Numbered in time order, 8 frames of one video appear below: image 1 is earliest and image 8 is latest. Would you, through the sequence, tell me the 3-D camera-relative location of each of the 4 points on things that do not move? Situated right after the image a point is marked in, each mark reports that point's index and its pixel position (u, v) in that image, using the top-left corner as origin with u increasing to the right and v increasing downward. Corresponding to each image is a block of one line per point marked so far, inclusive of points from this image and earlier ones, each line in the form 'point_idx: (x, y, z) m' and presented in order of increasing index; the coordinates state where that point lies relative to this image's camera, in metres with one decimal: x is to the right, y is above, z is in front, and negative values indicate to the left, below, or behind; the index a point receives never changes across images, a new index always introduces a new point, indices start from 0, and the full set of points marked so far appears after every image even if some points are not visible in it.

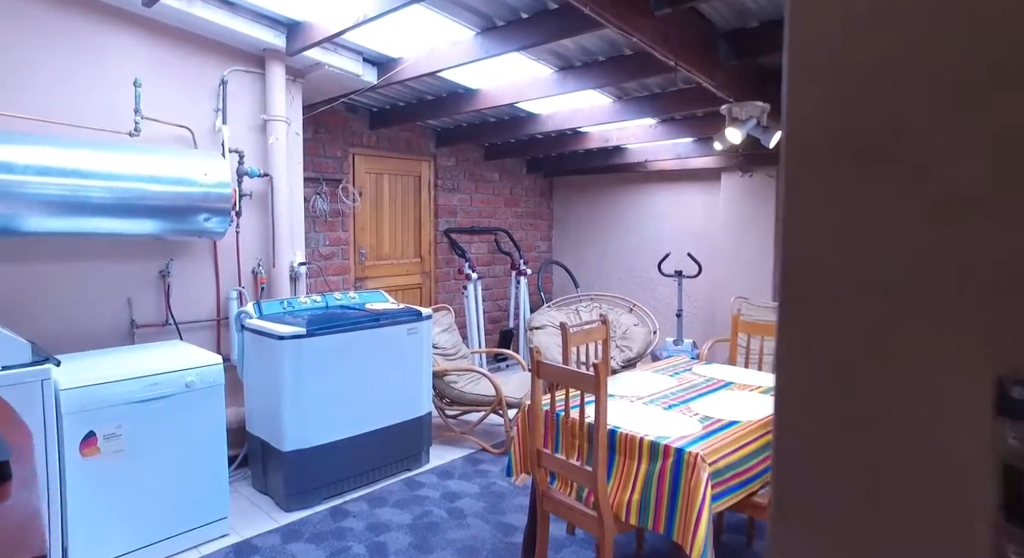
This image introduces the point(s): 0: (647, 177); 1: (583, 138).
0: (+1.2, +0.9, +5.6) m
1: (+0.6, +1.1, +4.8) m
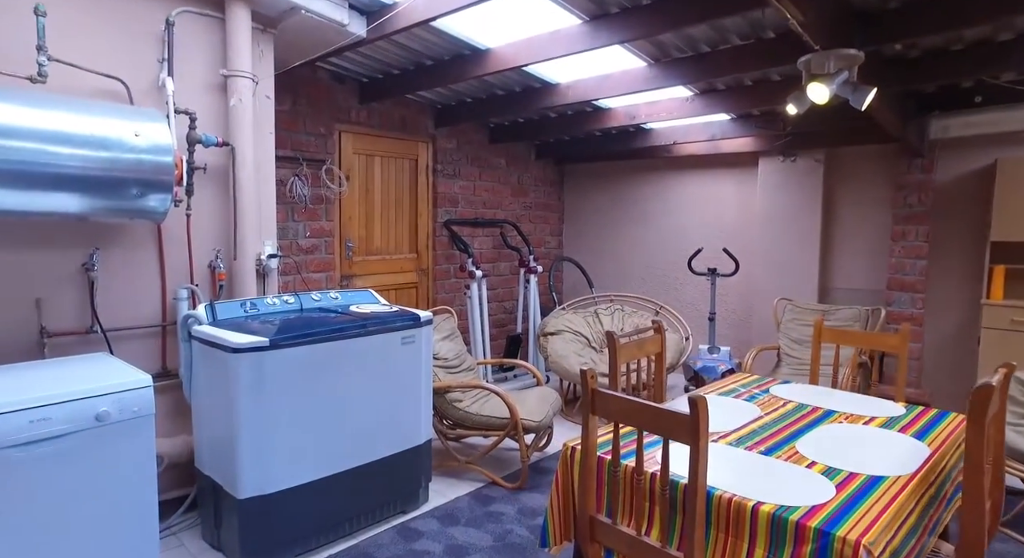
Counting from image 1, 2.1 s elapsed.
0: (+1.3, +0.9, +5.0) m
1: (+0.6, +1.1, +4.2) m
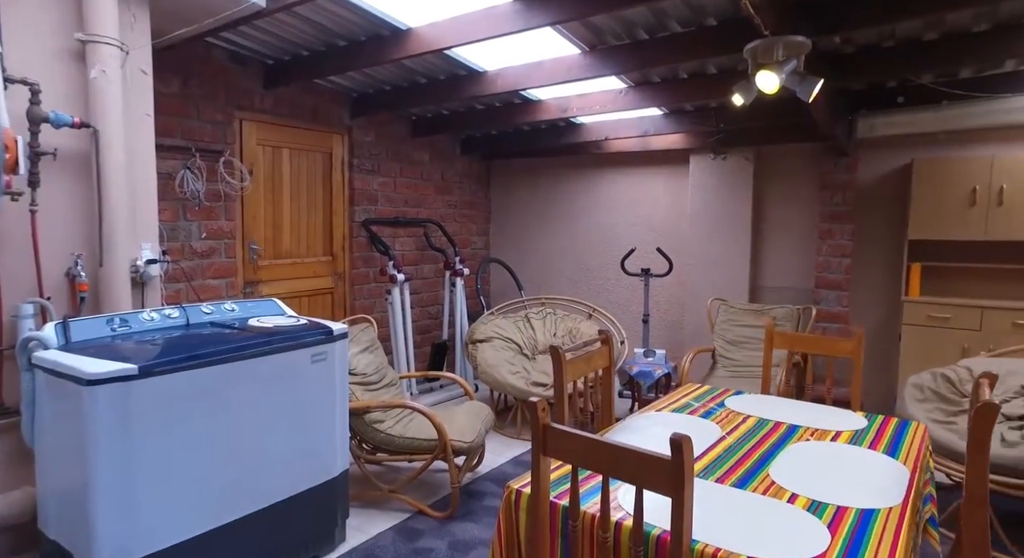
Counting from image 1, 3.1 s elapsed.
0: (+0.7, +0.9, +4.8) m
1: (+0.2, +1.1, +3.9) m
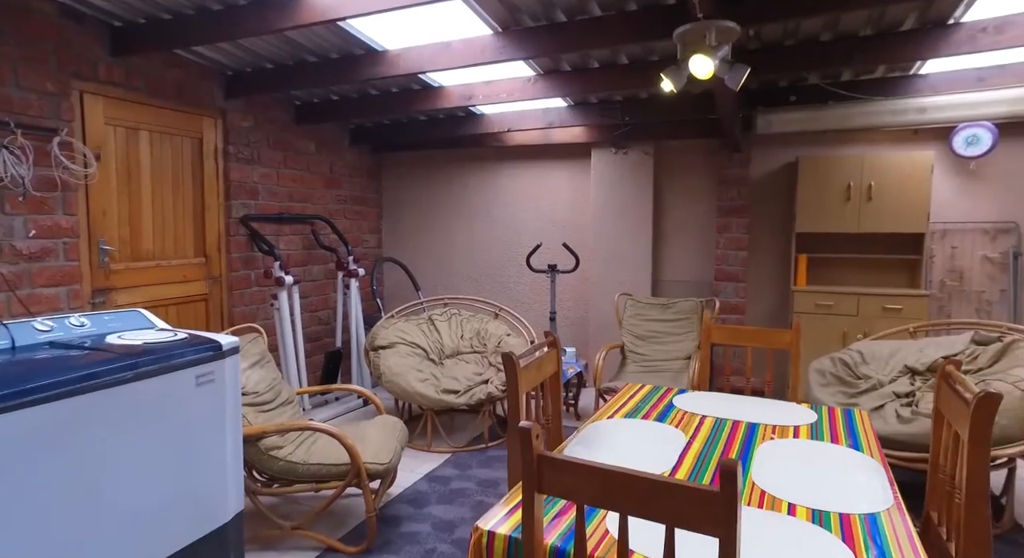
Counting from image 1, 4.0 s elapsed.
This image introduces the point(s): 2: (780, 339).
0: (-0.1, +1.0, +4.6) m
1: (-0.5, +1.1, +3.7) m
2: (+0.9, -0.2, +2.1) m
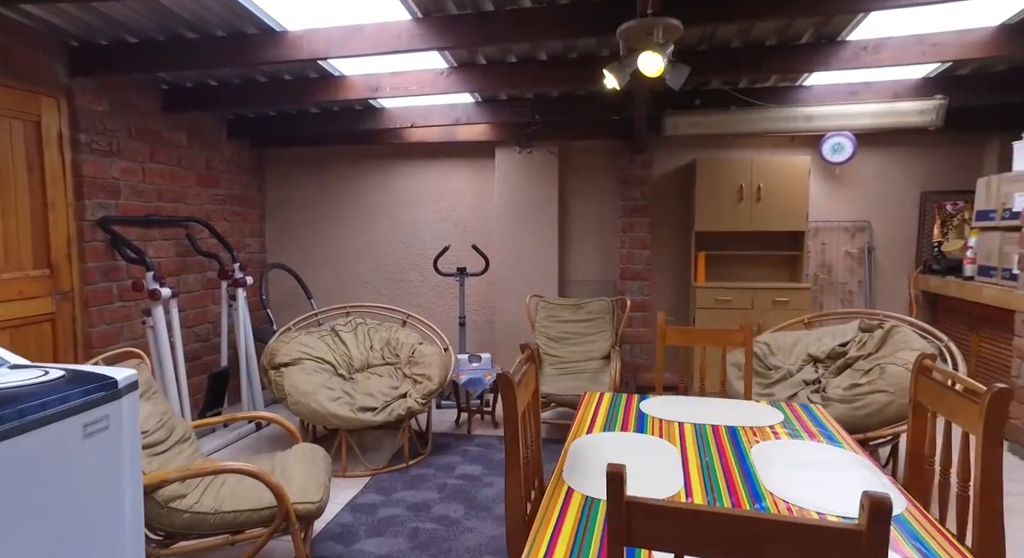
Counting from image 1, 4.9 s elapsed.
0: (-0.8, +0.9, +4.4) m
1: (-1.0, +1.1, +3.4) m
2: (+0.8, -0.2, +2.1) m
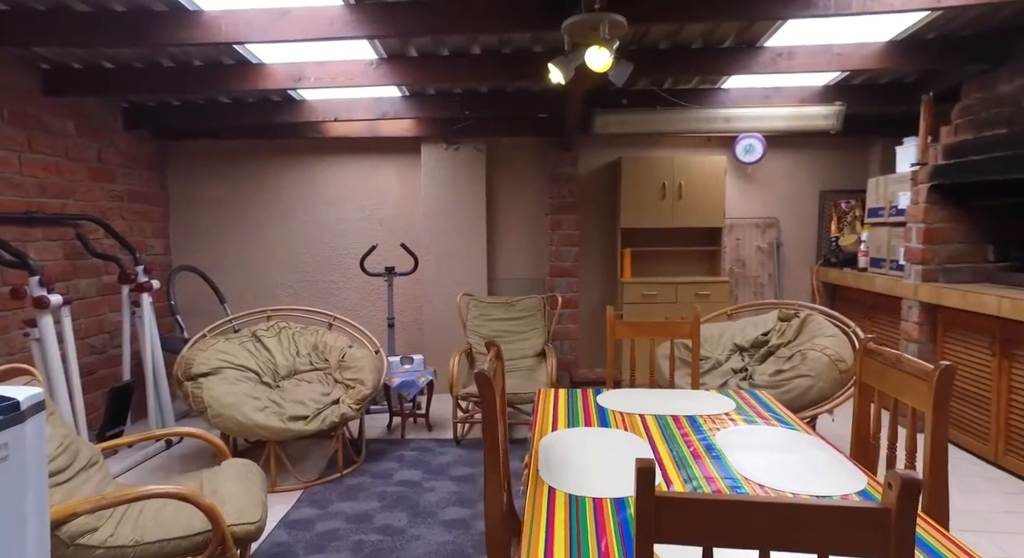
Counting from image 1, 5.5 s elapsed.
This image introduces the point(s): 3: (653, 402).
0: (-1.3, +0.9, +4.2) m
1: (-1.3, +1.1, +3.1) m
2: (+0.6, -0.2, +2.1) m
3: (+0.4, -0.4, +1.9) m
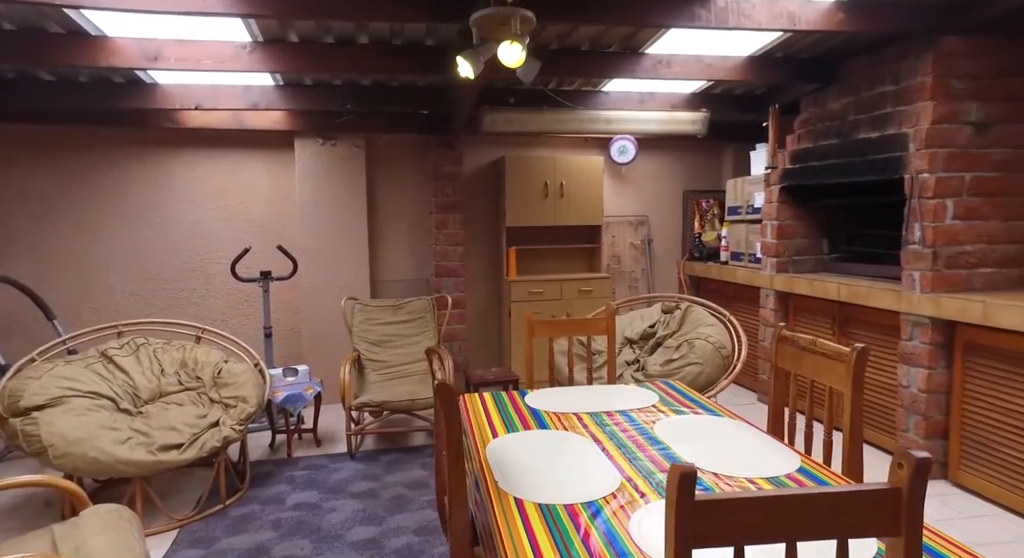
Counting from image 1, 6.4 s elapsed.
0: (-2.1, +0.9, +3.7) m
1: (-1.8, +1.0, +2.7) m
2: (+0.3, -0.2, +2.2) m
3: (+0.2, -0.4, +1.9) m
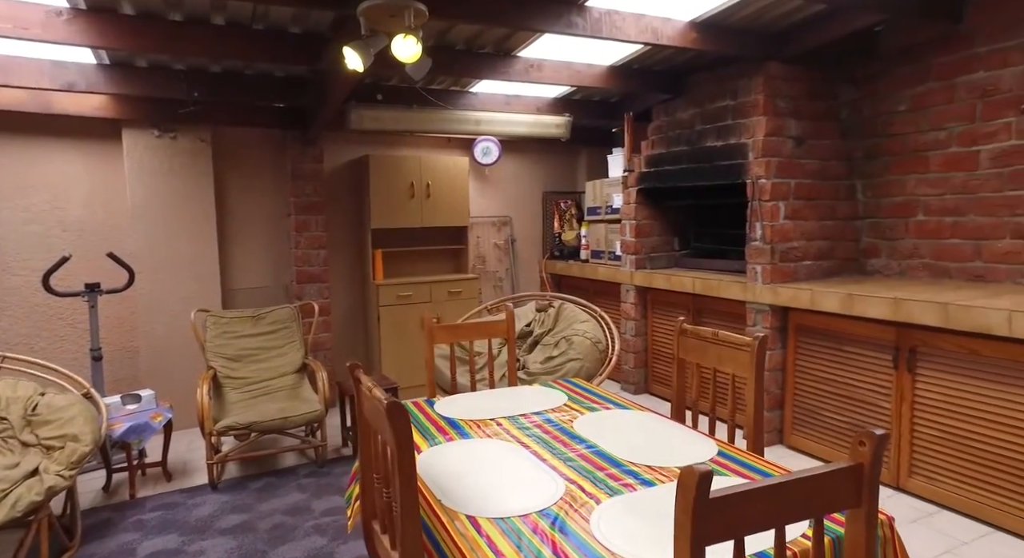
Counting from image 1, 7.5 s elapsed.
0: (-2.8, +0.8, +3.0) m
1: (-2.3, +0.9, +2.1) m
2: (-0.1, -0.2, +2.1) m
3: (-0.1, -0.4, +1.8) m
